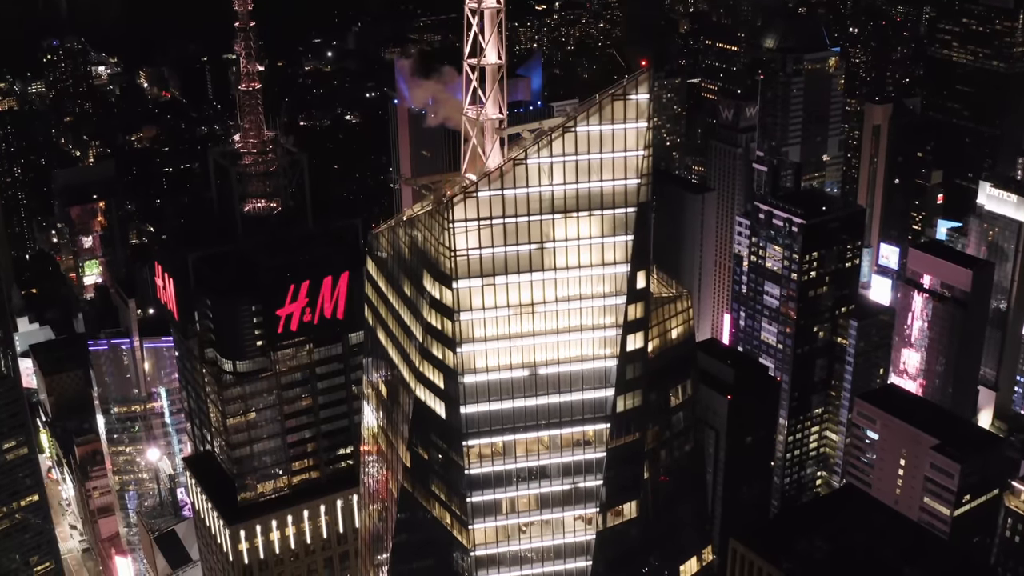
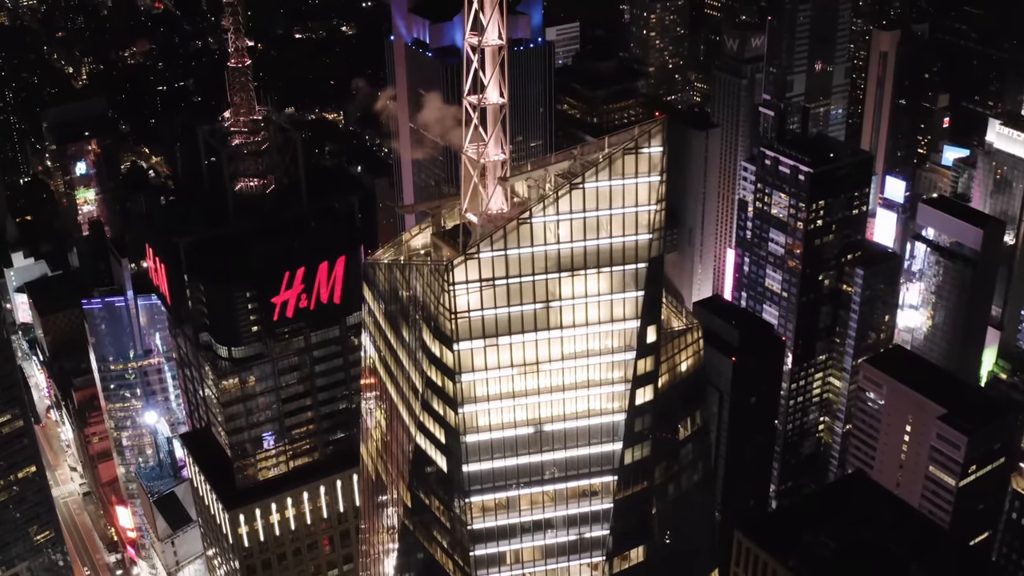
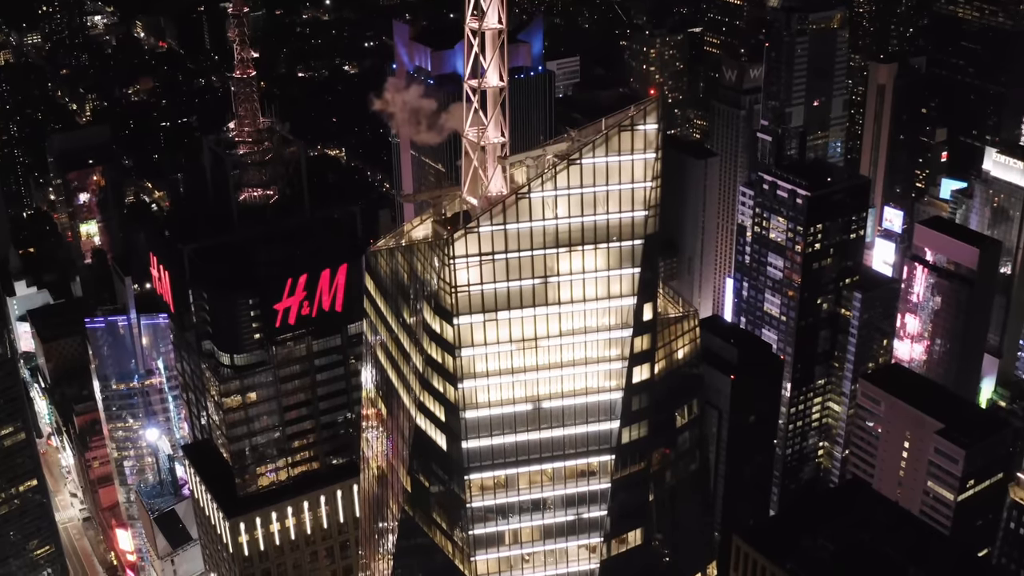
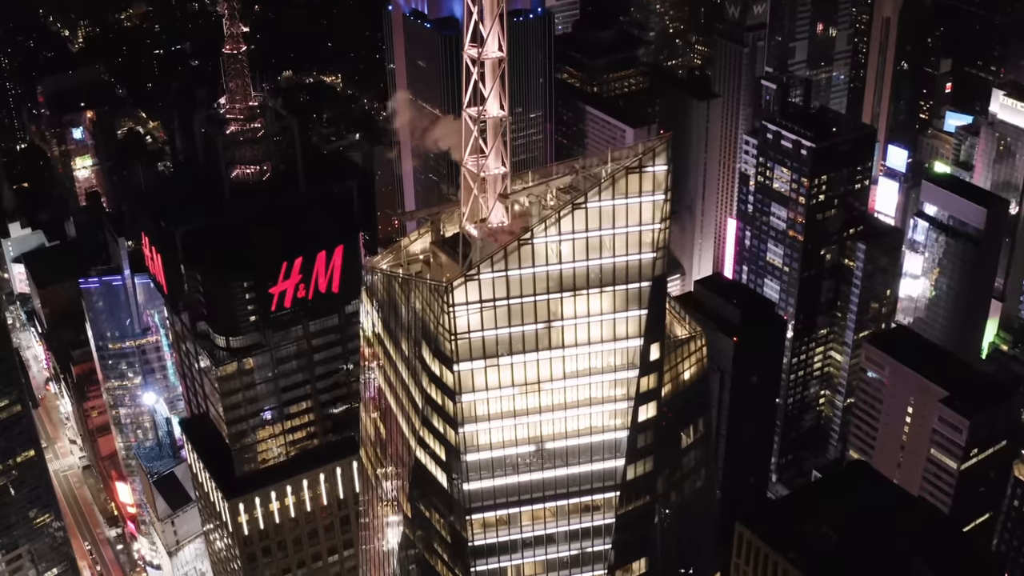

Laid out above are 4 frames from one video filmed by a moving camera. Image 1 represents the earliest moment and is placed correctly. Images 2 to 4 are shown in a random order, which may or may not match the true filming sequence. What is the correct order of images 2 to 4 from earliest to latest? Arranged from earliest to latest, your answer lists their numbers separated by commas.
3, 2, 4
